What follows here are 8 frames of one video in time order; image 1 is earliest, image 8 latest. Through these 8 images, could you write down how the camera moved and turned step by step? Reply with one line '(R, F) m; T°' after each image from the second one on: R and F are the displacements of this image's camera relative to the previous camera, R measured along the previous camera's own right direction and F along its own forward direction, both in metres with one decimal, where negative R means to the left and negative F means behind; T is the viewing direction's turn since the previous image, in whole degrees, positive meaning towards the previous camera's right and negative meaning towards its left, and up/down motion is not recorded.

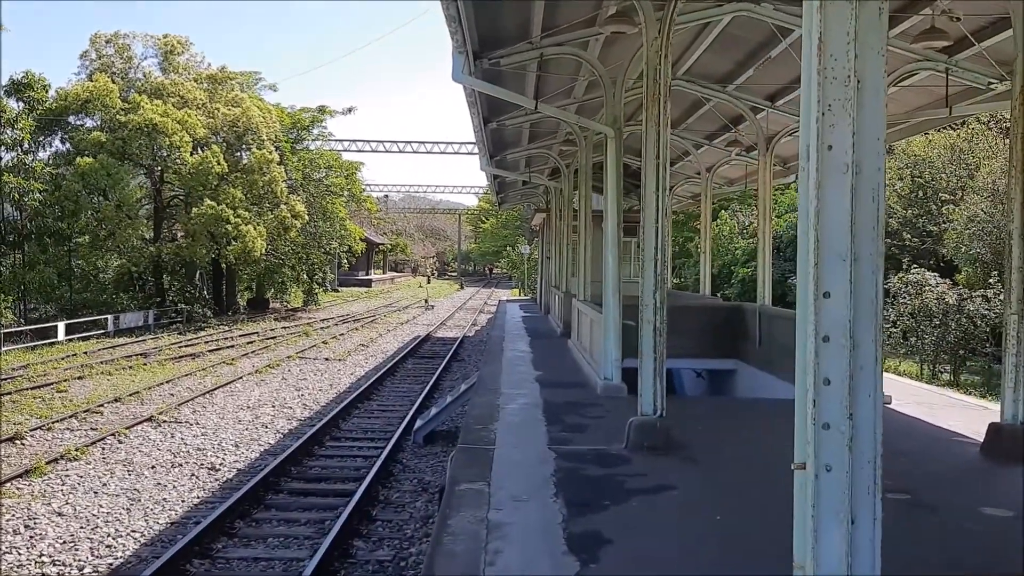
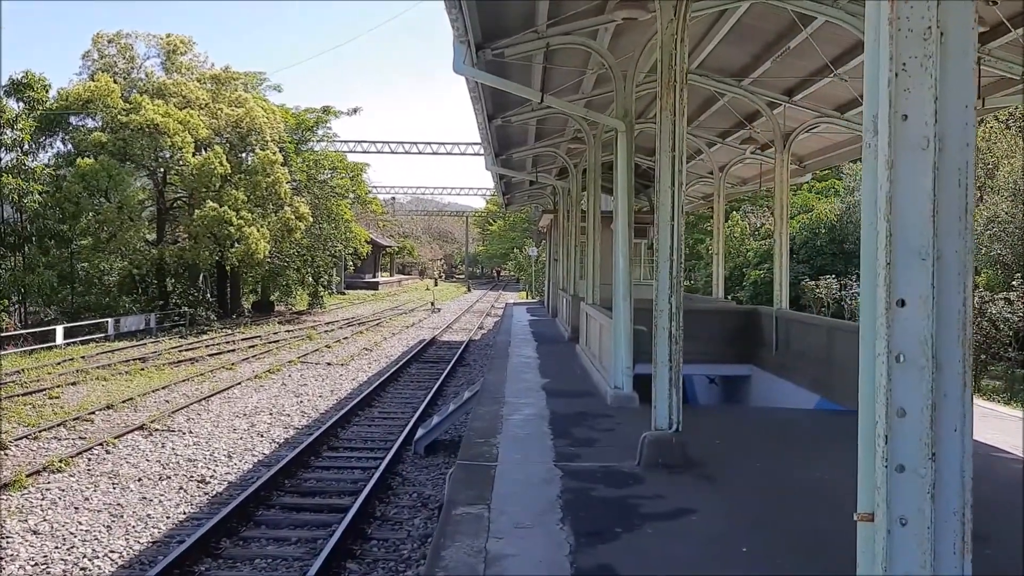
(0.0, +0.4) m; -1°
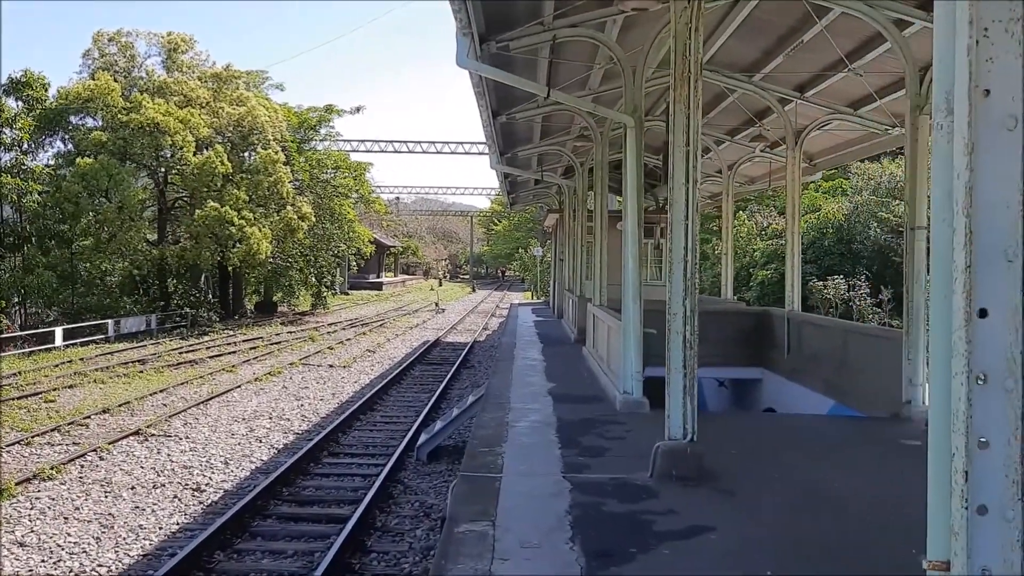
(0.0, +0.2) m; 0°
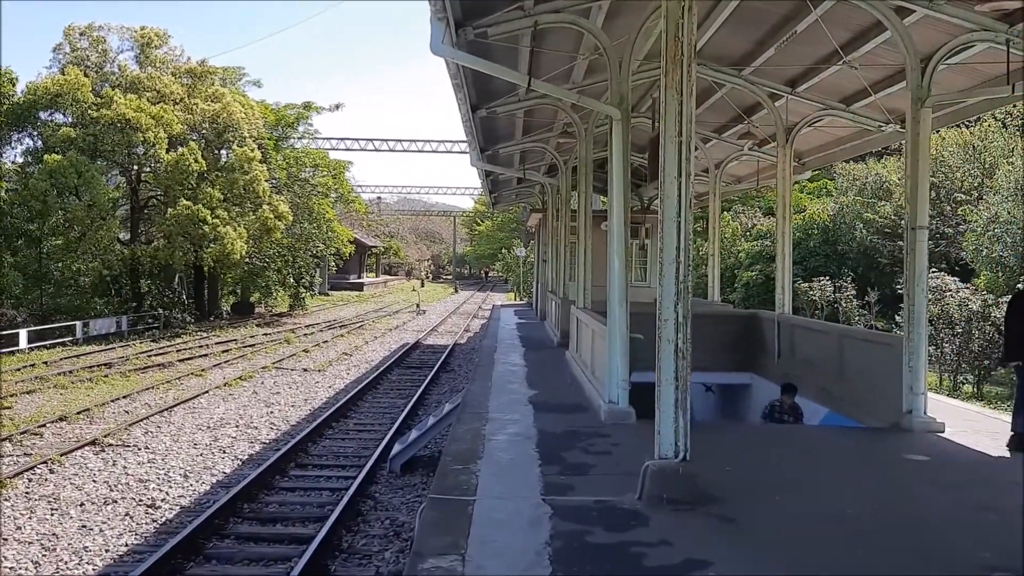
(0.0, +0.4) m; +1°
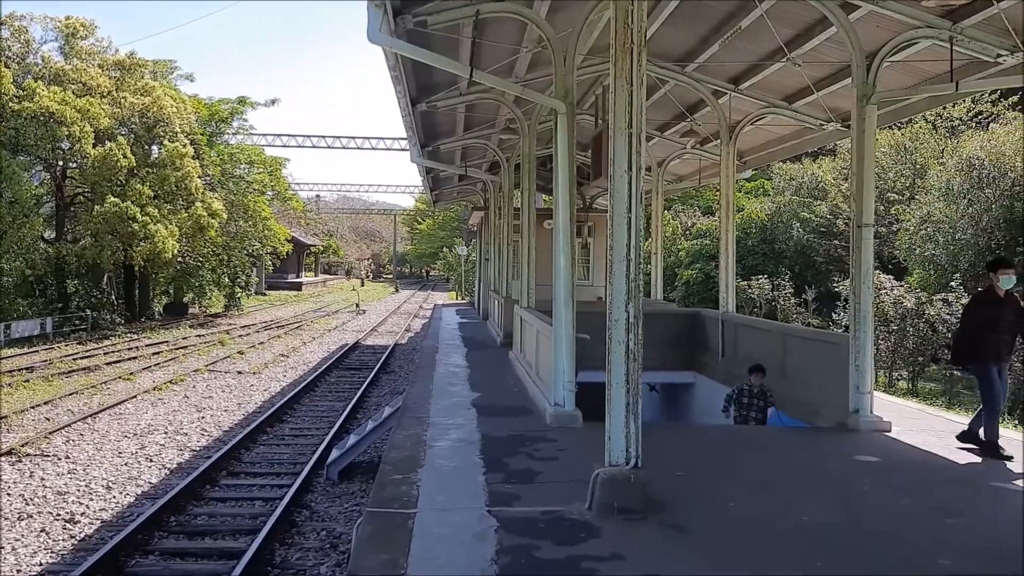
(0.0, +0.2) m; +4°
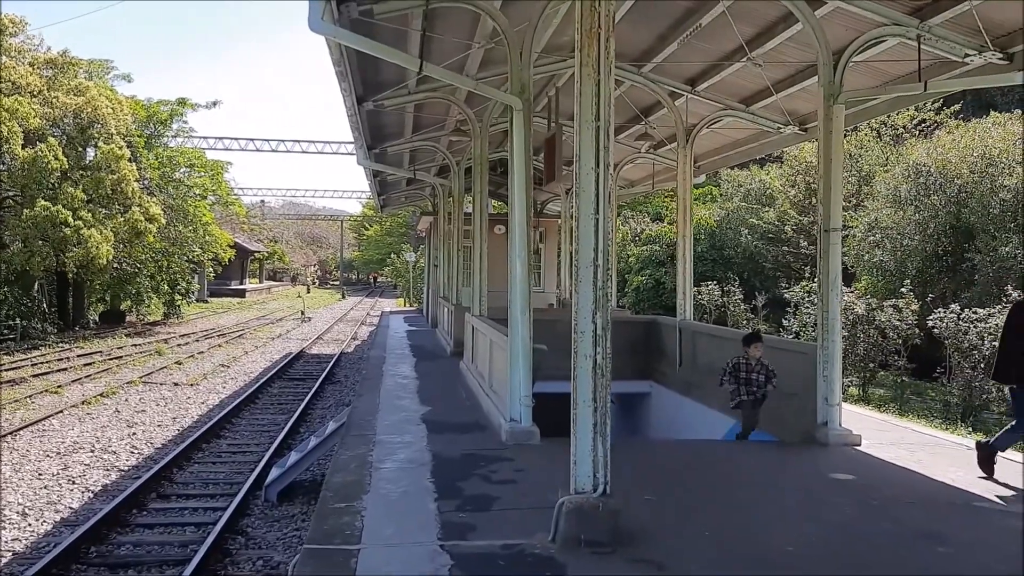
(0.0, +0.3) m; +4°
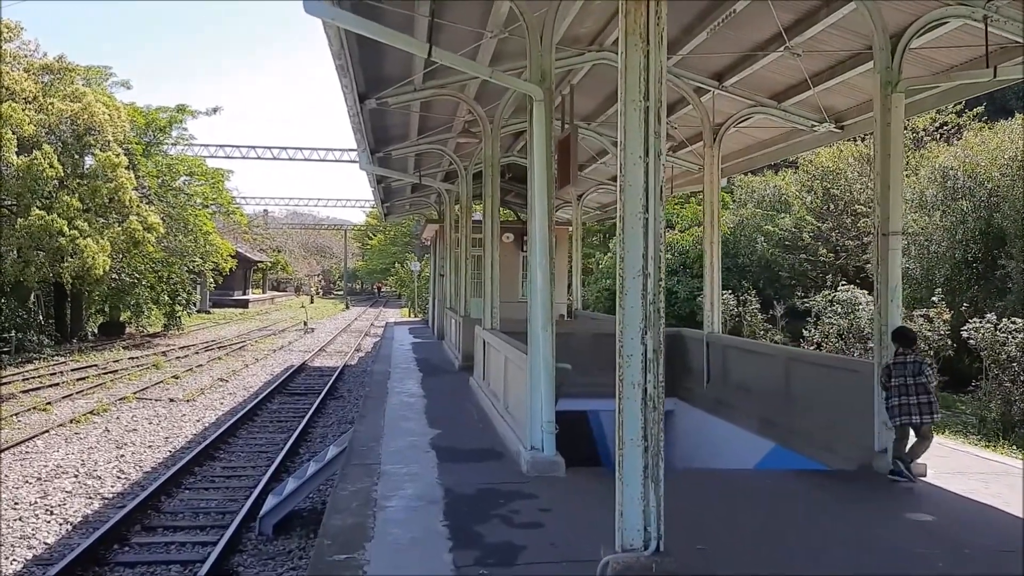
(-0.1, +0.6) m; 0°
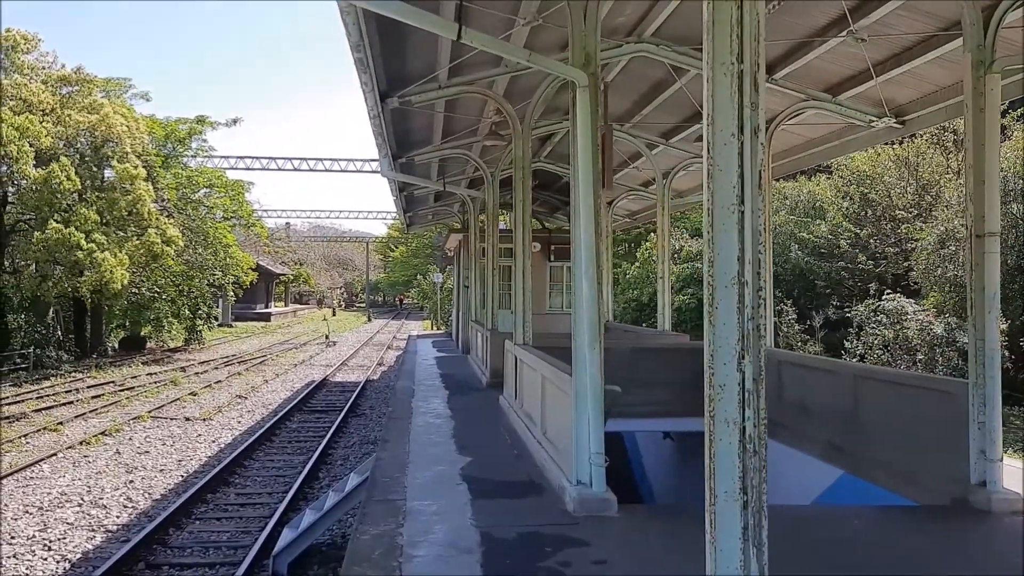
(-0.1, +0.5) m; -2°
